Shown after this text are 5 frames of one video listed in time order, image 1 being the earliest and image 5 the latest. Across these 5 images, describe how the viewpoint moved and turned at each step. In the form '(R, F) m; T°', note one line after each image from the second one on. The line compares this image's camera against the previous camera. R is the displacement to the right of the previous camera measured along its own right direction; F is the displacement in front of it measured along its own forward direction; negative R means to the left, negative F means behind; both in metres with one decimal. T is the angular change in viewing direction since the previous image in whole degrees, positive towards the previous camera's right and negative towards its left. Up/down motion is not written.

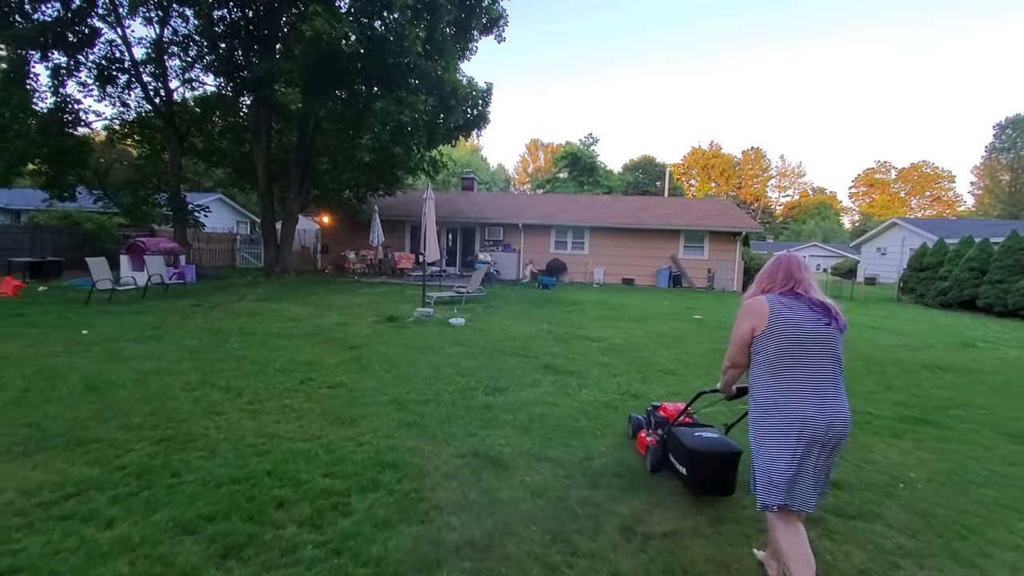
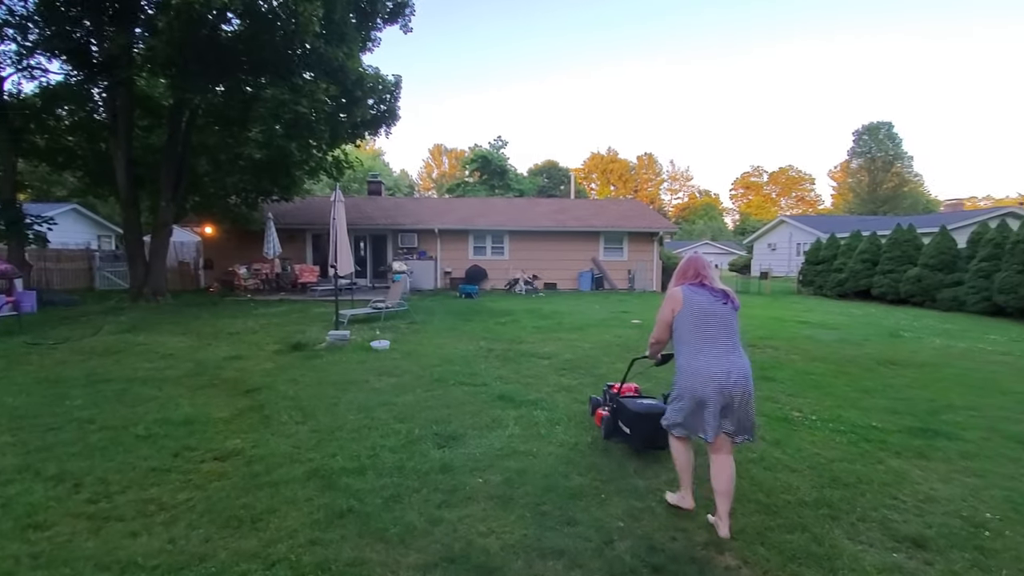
(-0.4, +1.2) m; +10°
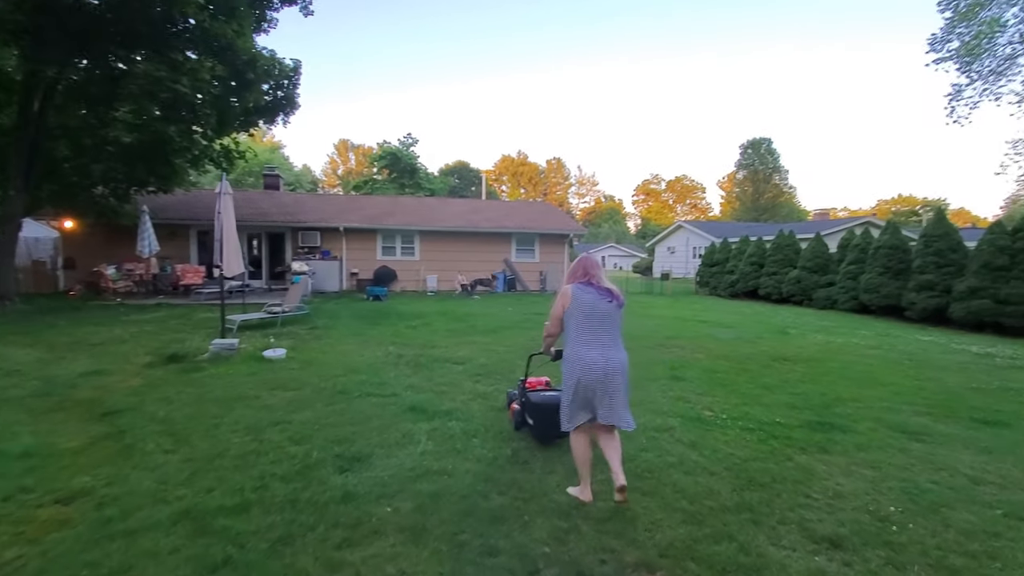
(0.0, +0.3) m; +10°
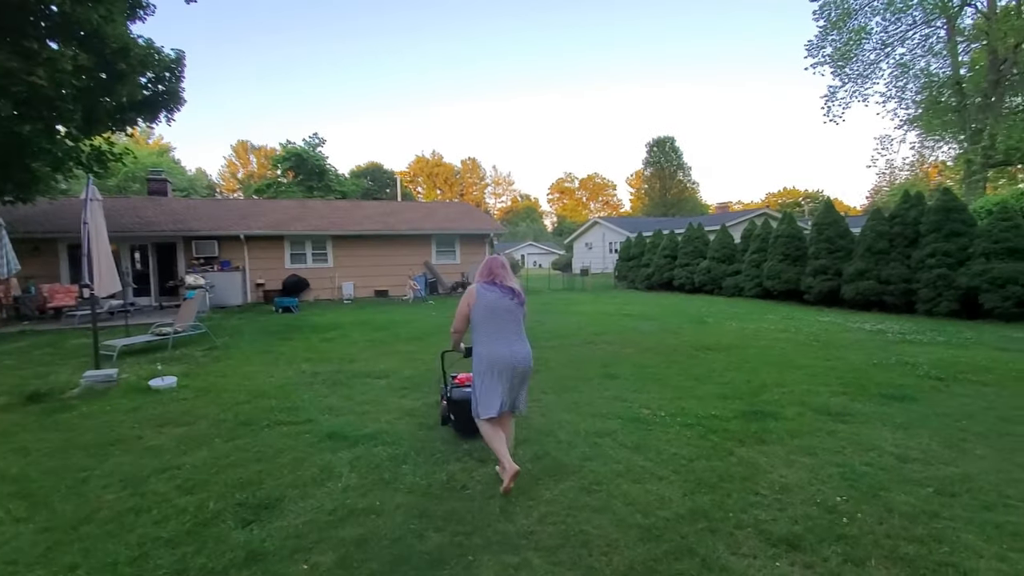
(0.0, +0.4) m; +9°
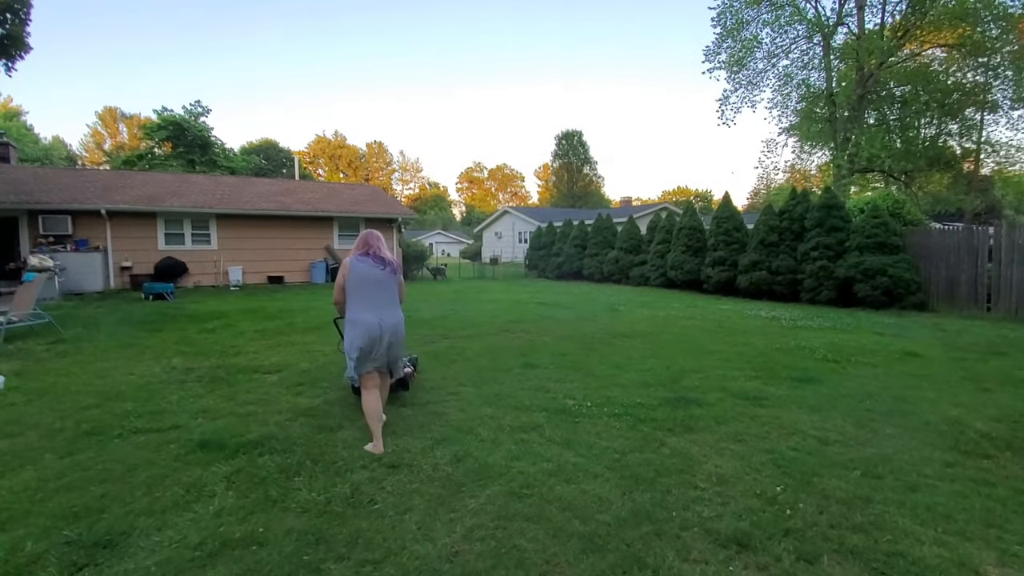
(-0.1, +0.5) m; +10°
